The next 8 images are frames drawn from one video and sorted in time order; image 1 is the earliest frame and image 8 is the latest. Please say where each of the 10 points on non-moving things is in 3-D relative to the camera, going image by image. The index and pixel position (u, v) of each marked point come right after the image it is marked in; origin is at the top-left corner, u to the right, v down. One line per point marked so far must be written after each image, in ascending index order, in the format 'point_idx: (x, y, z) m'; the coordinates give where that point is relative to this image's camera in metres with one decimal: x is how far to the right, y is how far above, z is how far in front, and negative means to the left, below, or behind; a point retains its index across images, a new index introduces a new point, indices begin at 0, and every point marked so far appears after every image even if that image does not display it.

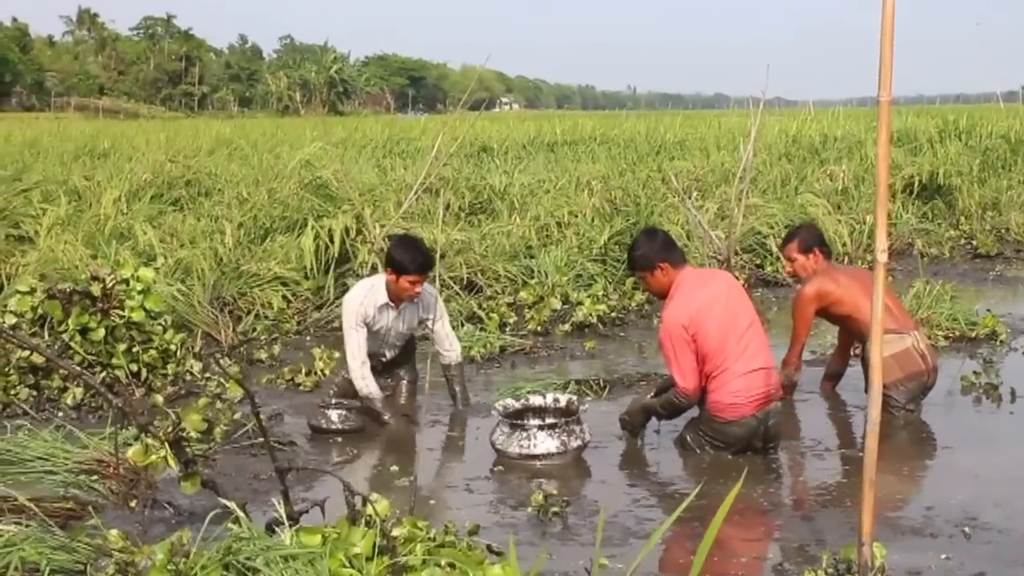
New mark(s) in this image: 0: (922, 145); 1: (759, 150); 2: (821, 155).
0: (+2.6, +0.9, +11.4) m
1: (+1.5, +0.8, +10.9) m
2: (+1.9, +0.8, +11.1) m
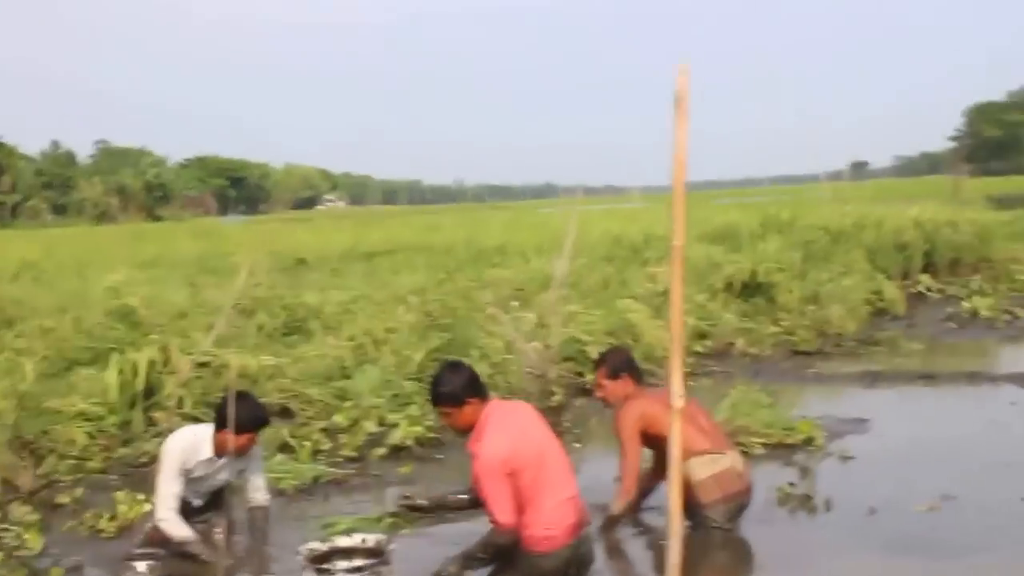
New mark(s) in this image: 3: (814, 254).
0: (+1.5, +0.3, +11.5) m
1: (+0.4, +0.2, +10.8) m
2: (+0.8, +0.2, +11.1) m
3: (+1.9, +0.2, +11.3) m
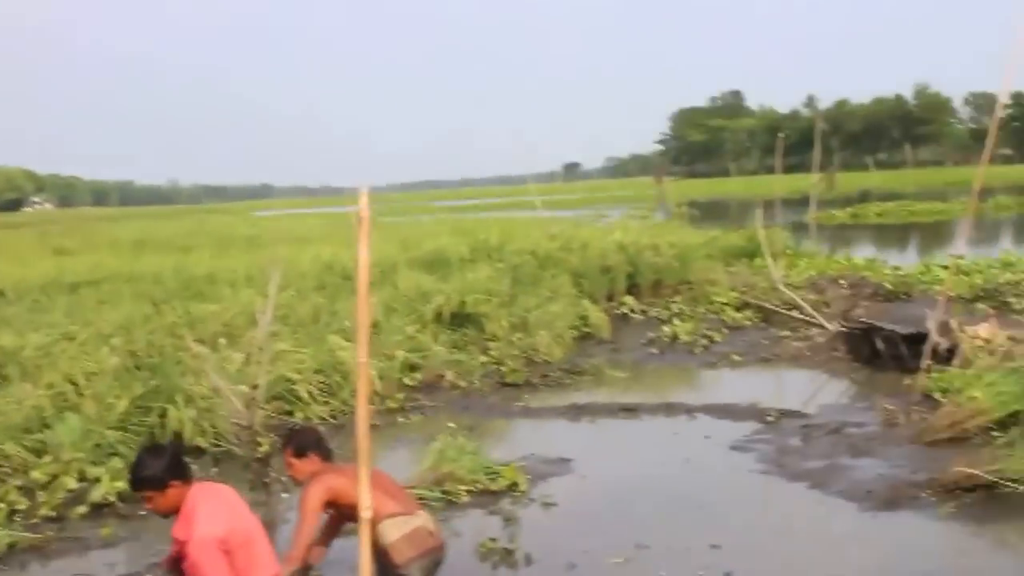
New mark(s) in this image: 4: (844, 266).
0: (-0.4, +0.1, +11.6) m
1: (-1.3, 0.0, +10.8) m
2: (-1.0, 0.0, +11.1) m
3: (+0.1, +0.1, +11.5) m
4: (+2.3, +0.1, +12.8) m
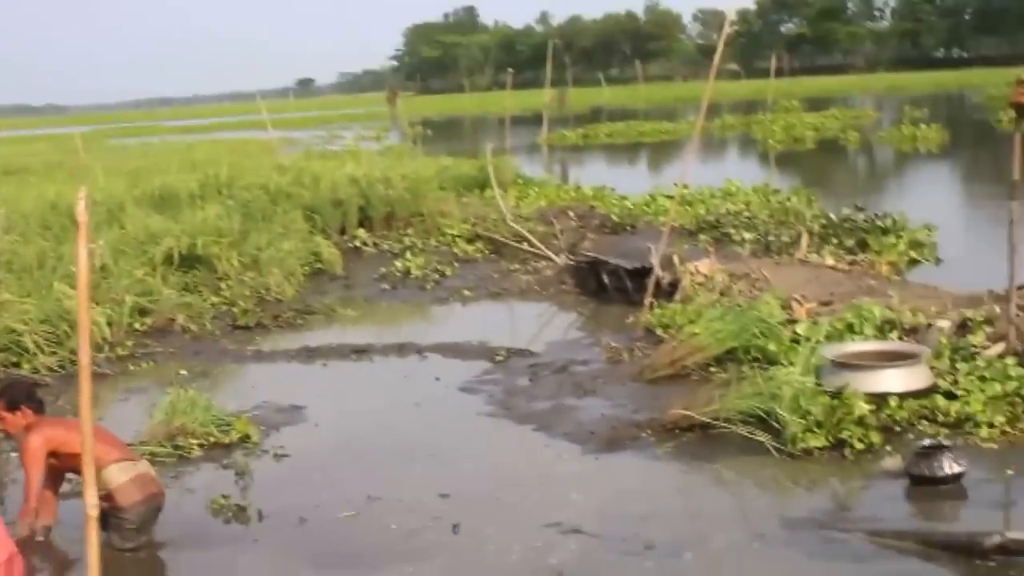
0: (-2.1, +0.5, +11.5) m
1: (-2.9, +0.3, +10.5) m
2: (-2.6, +0.4, +10.9) m
3: (-1.6, +0.5, +11.4) m
4: (+0.4, +0.6, +13.0) m
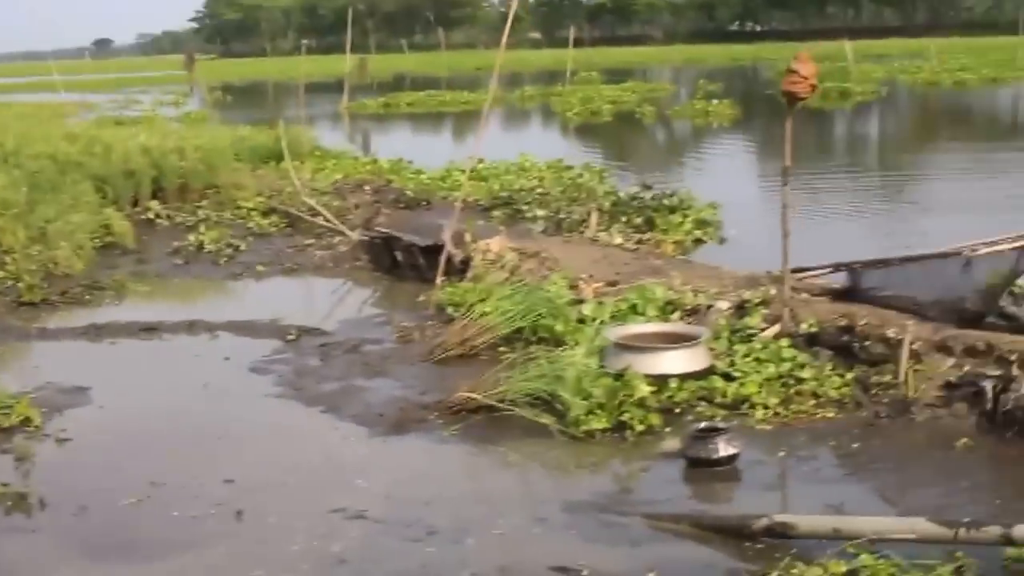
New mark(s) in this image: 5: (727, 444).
0: (-3.4, +0.7, +11.2) m
1: (-4.1, +0.5, +10.2) m
2: (-3.8, +0.5, +10.6) m
3: (-2.9, +0.6, +11.3) m
4: (-1.1, +0.8, +13.0) m
5: (+0.8, -0.6, +6.7) m
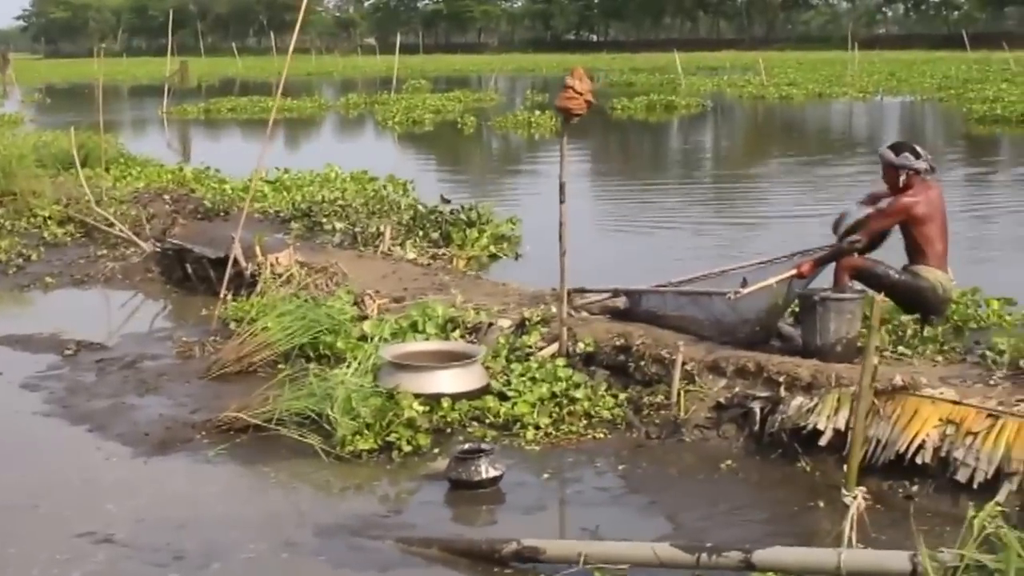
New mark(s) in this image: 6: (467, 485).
0: (-4.6, +0.6, +10.9) m
1: (-5.2, +0.4, +9.8) m
2: (-5.0, +0.5, +10.2) m
3: (-4.1, +0.6, +10.9) m
4: (-2.4, +0.8, +12.8) m
5: (-0.1, -0.7, +6.7) m
6: (-0.1, -0.7, +6.6) m
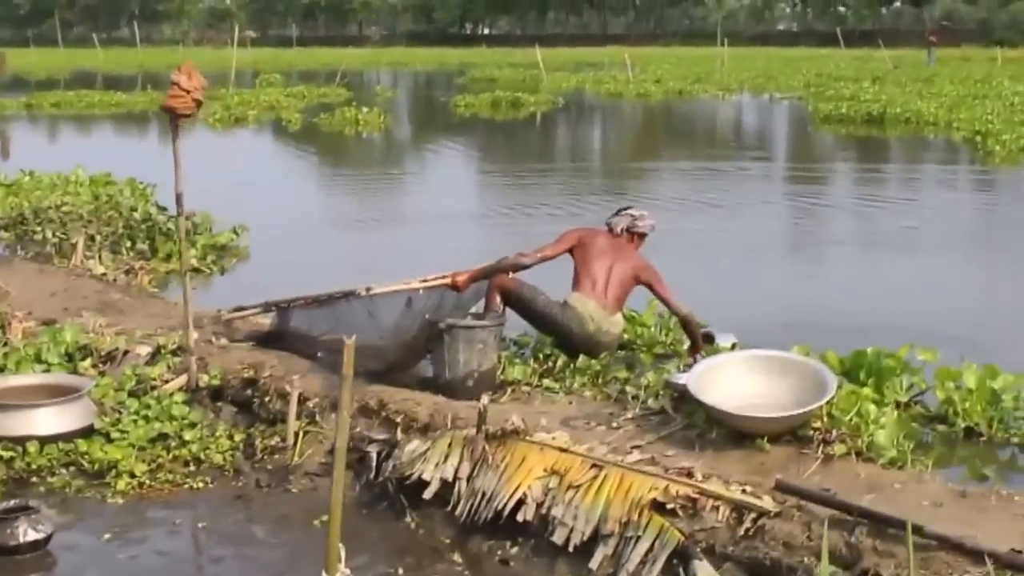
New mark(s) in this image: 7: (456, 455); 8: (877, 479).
0: (-6.1, +0.5, +9.8) m
1: (-6.8, +0.3, +8.7) m
2: (-6.5, +0.4, +9.1) m
3: (-5.7, +0.5, +9.9) m
4: (-4.0, +0.7, +11.8) m
5: (-1.5, -0.8, +5.8) m
6: (-1.6, -0.8, +5.7) m
7: (-0.2, -0.5, +5.9) m
8: (+1.1, -0.6, +5.3) m
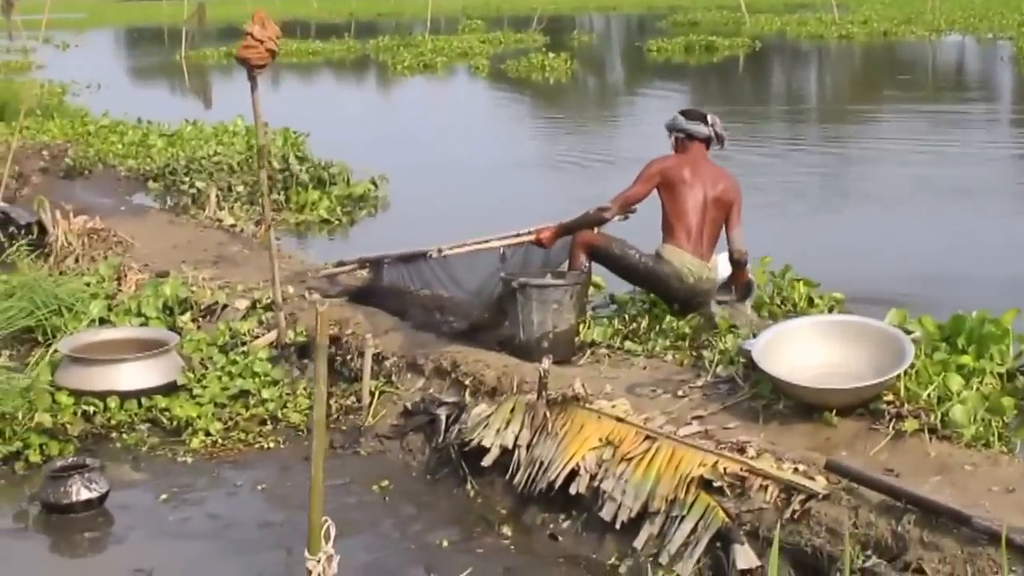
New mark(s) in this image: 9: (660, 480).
0: (-5.4, +0.8, +10.3) m
1: (-6.1, +0.6, +9.3) m
2: (-5.8, +0.7, +9.7) m
3: (-4.9, +0.8, +10.3) m
4: (-3.0, +1.0, +12.0) m
5: (-1.3, -0.6, +5.7) m
6: (-1.4, -0.7, +5.6) m
7: (0.0, -0.4, +5.6) m
8: (+1.2, -0.5, +4.9) m
9: (+0.4, -0.5, +5.0) m
